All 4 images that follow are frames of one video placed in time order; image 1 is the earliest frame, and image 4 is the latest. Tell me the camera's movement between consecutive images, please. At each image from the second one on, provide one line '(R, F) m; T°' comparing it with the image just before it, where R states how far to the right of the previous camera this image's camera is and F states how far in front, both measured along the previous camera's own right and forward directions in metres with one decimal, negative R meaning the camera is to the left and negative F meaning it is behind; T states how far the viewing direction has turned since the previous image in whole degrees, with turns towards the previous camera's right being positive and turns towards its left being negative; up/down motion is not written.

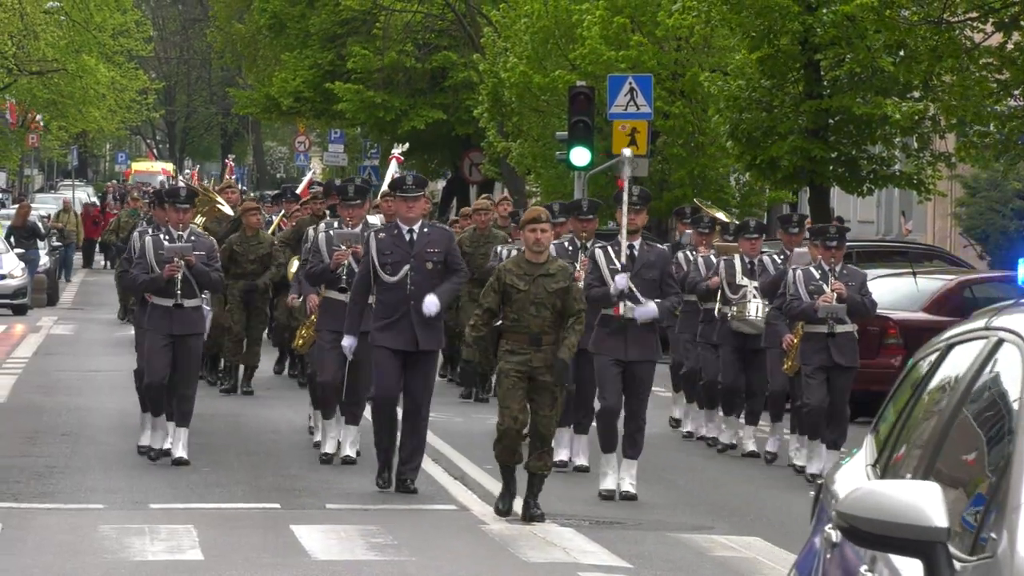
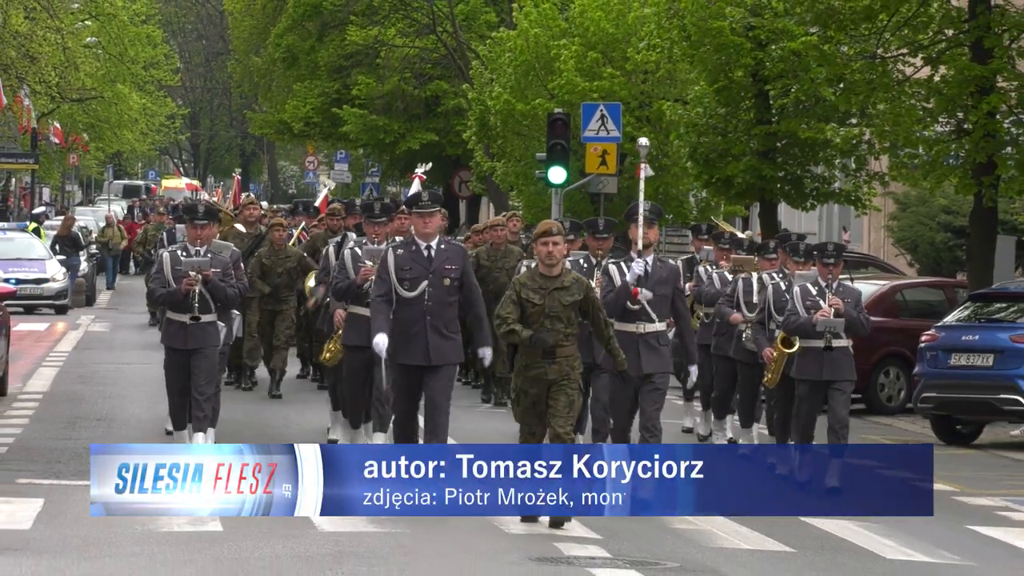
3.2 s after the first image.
(+0.1, -1.3) m; 0°
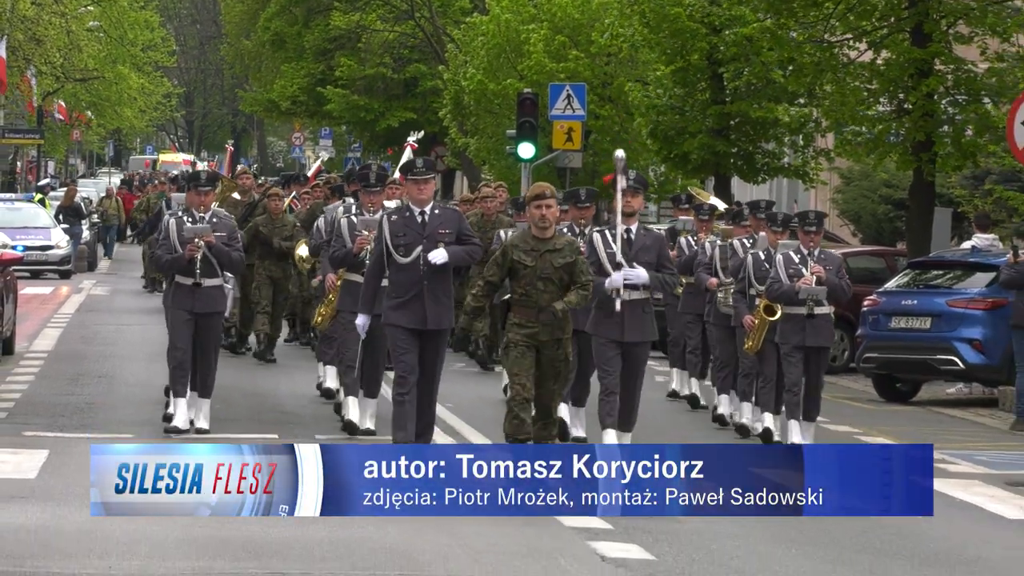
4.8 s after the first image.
(+0.2, -0.9) m; 0°
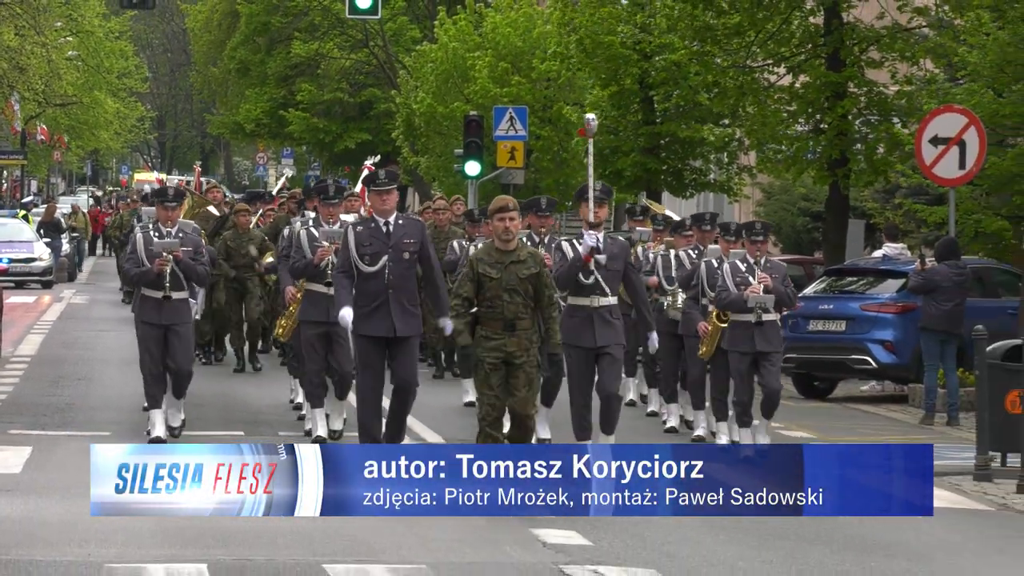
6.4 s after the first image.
(+0.3, -1.0) m; 0°
